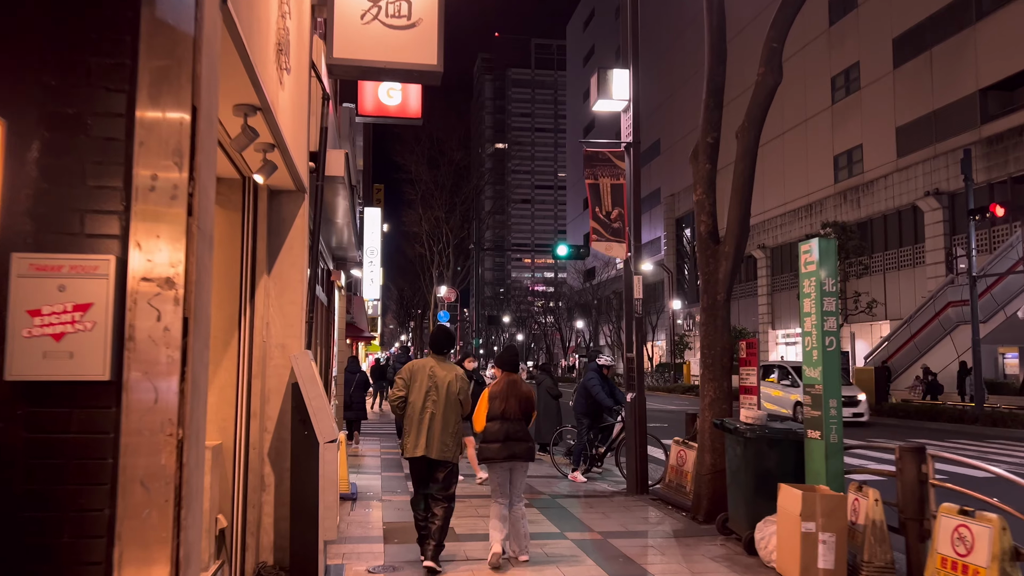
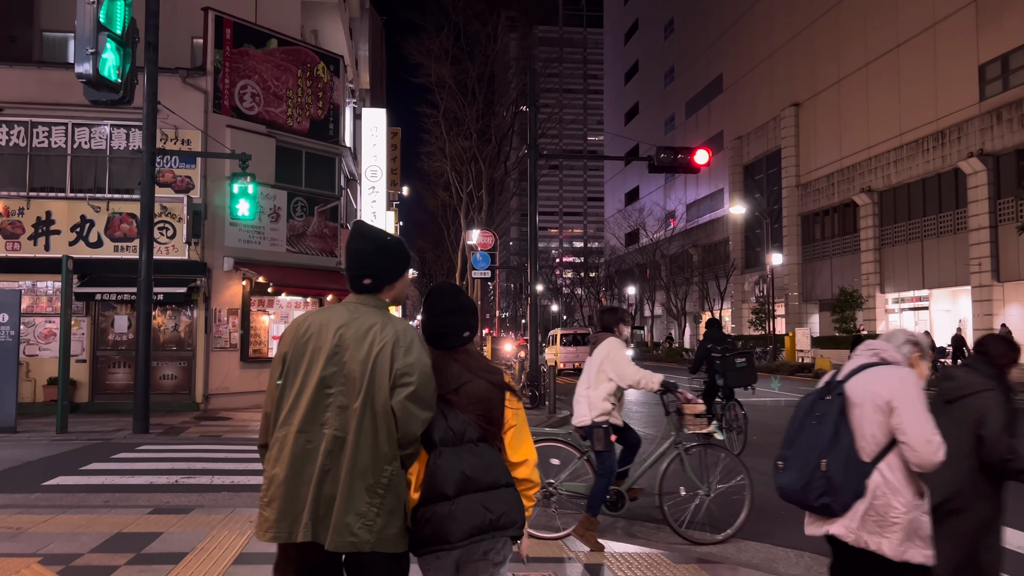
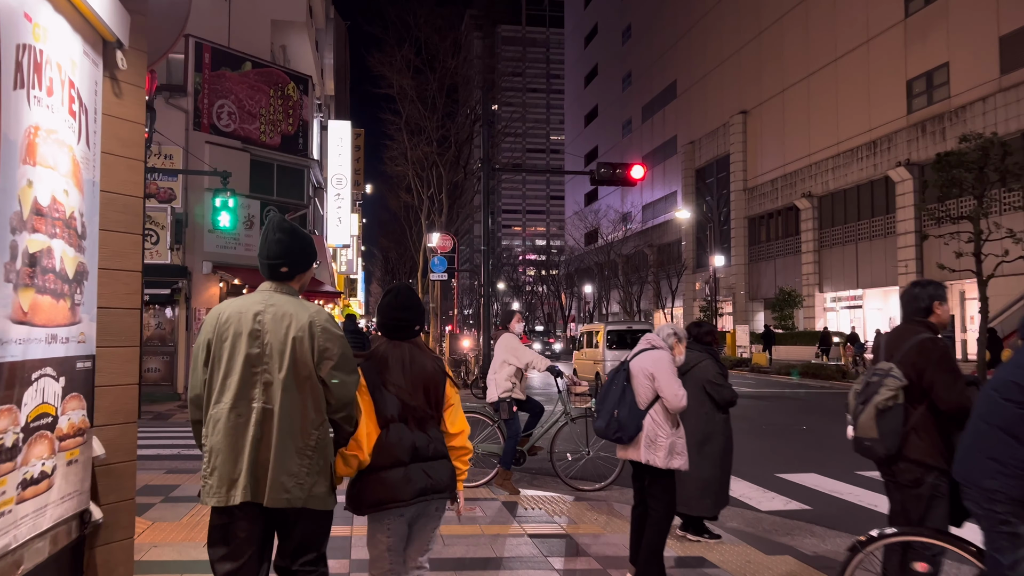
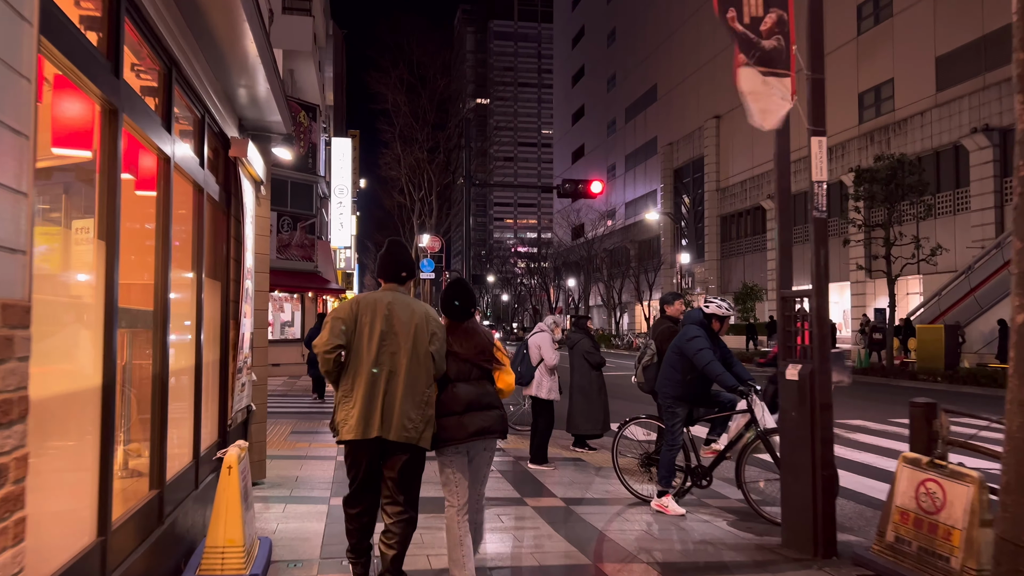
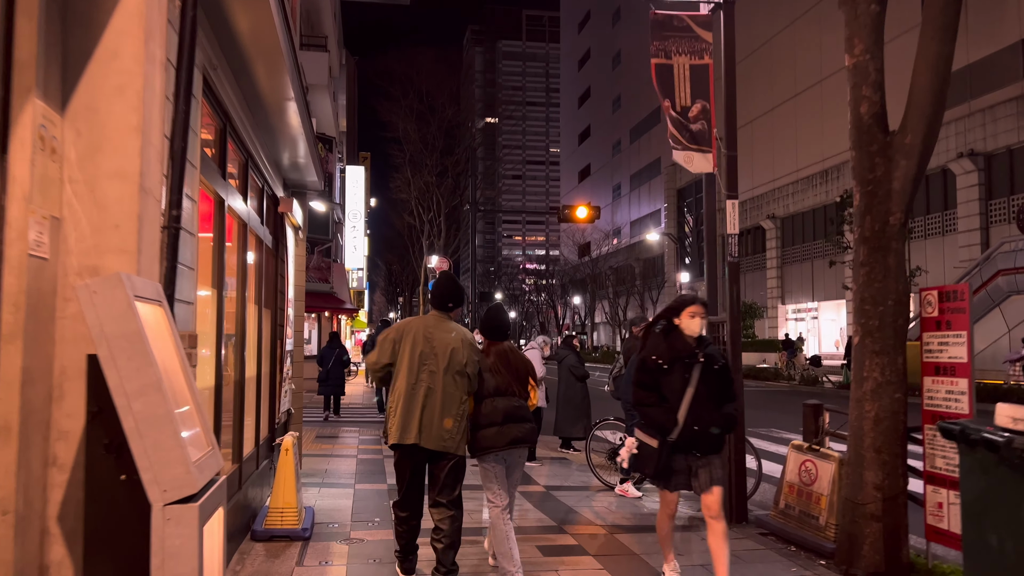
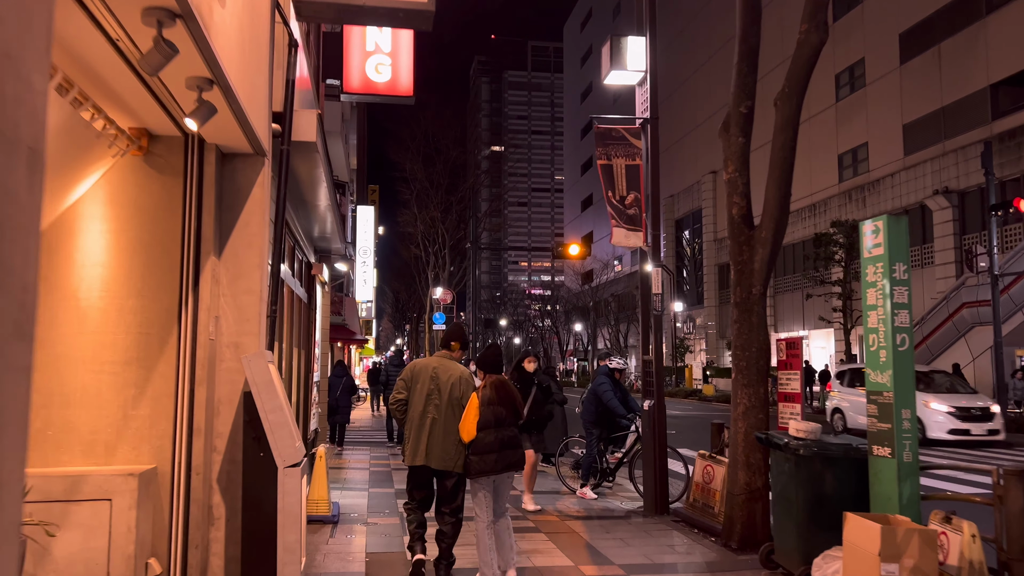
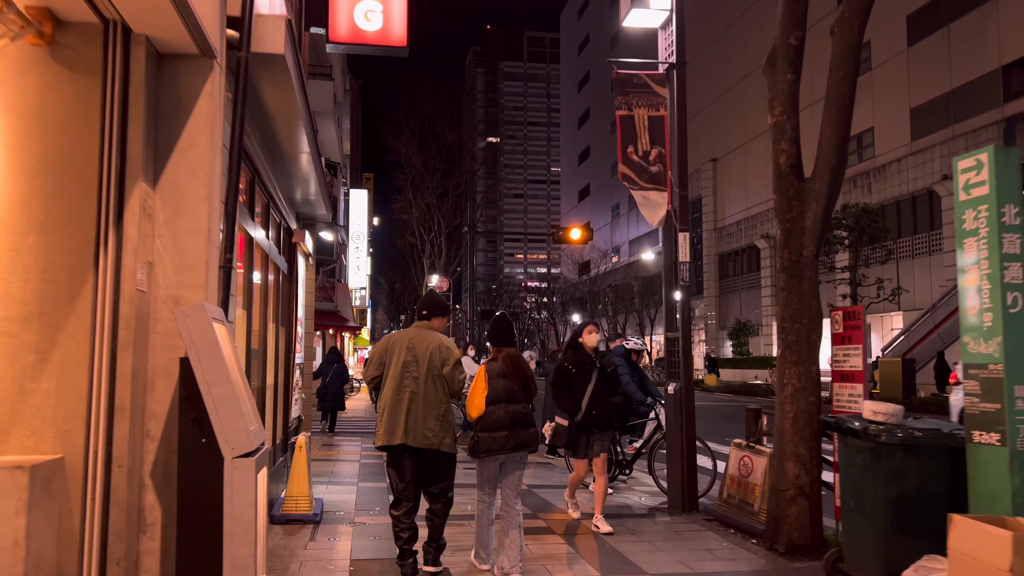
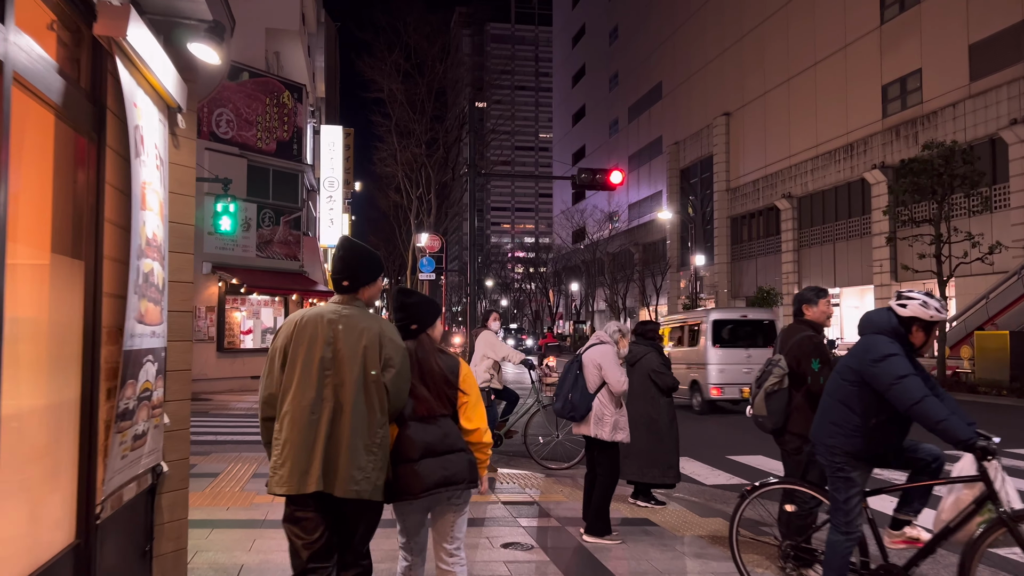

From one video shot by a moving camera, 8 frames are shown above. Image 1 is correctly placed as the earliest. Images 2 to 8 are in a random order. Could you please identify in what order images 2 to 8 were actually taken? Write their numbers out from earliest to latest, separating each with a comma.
6, 7, 5, 4, 8, 3, 2
